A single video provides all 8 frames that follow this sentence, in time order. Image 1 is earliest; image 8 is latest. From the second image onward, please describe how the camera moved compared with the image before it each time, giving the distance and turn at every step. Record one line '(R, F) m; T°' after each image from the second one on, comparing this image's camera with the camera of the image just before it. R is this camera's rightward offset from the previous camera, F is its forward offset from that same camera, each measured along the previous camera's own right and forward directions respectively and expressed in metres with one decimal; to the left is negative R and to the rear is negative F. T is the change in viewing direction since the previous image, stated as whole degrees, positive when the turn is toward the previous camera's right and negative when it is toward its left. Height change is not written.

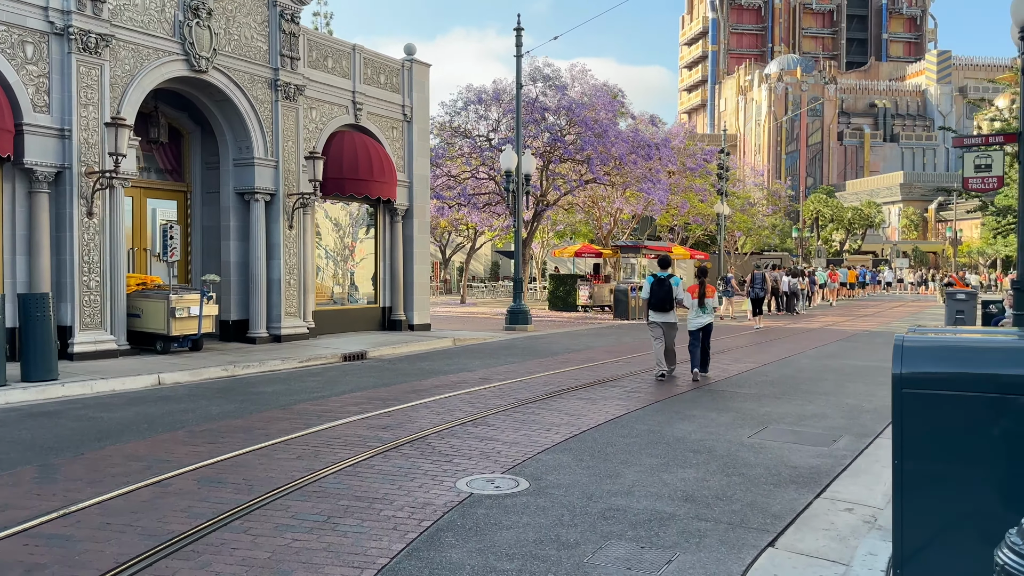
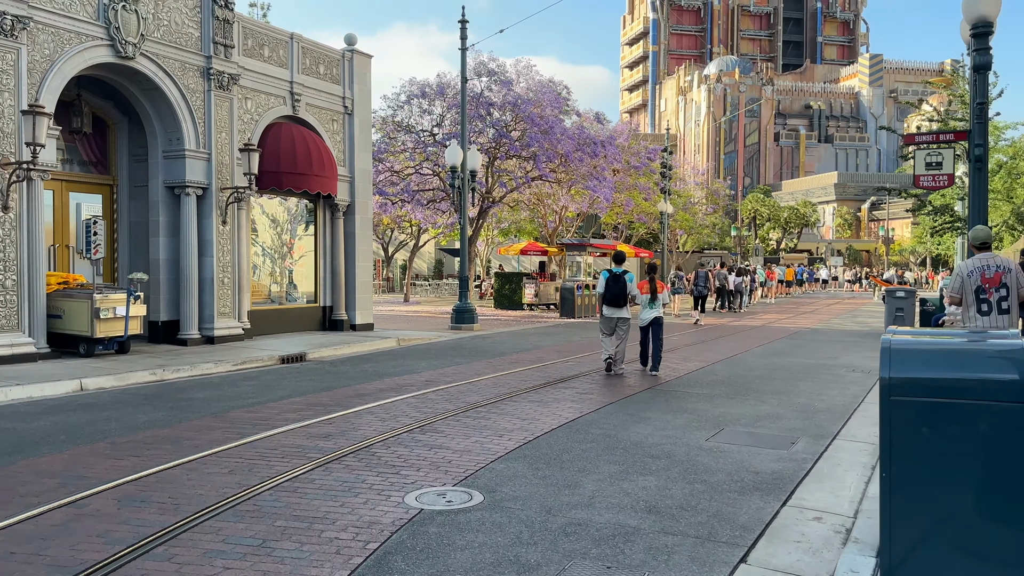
(-0.1, +0.4) m; +4°
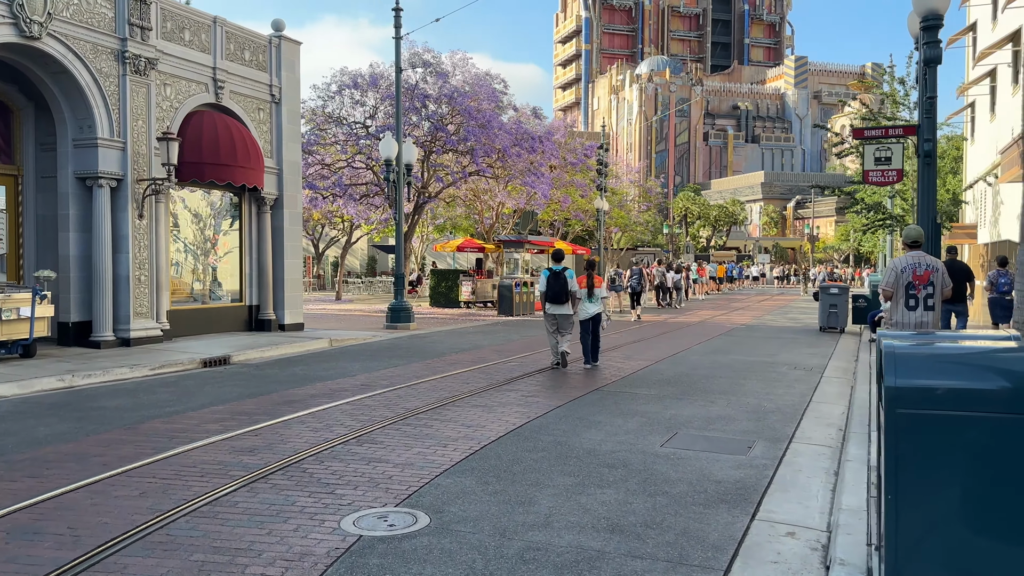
(-0.1, +0.5) m; +5°
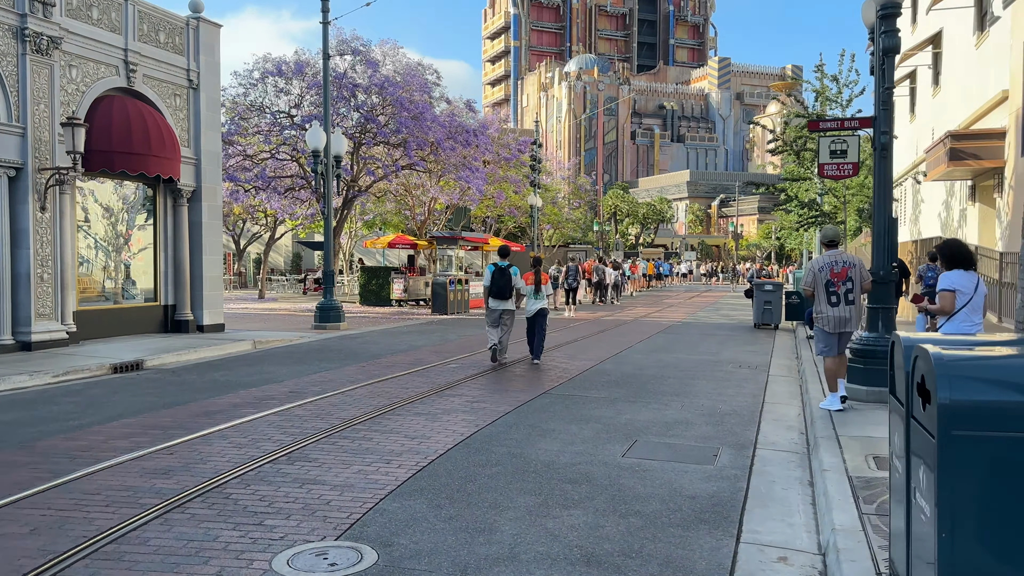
(-0.2, +0.6) m; +5°
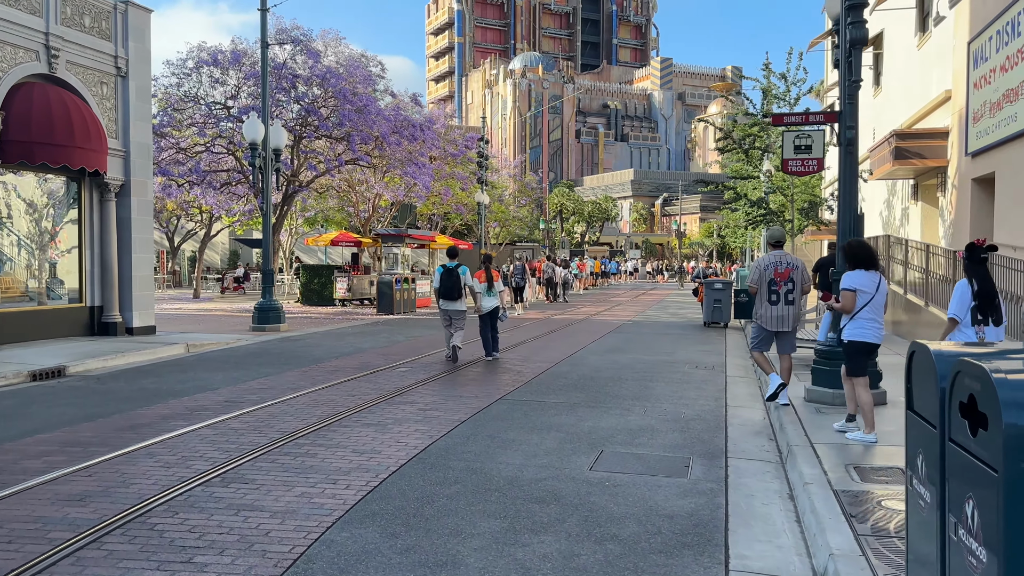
(-0.1, +0.5) m; +4°
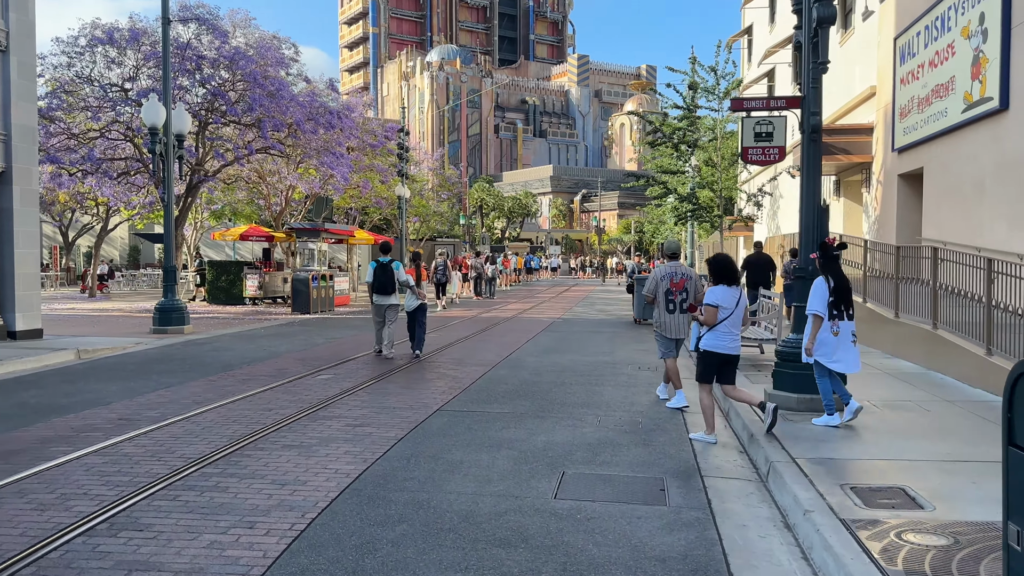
(-0.2, +0.9) m; +6°
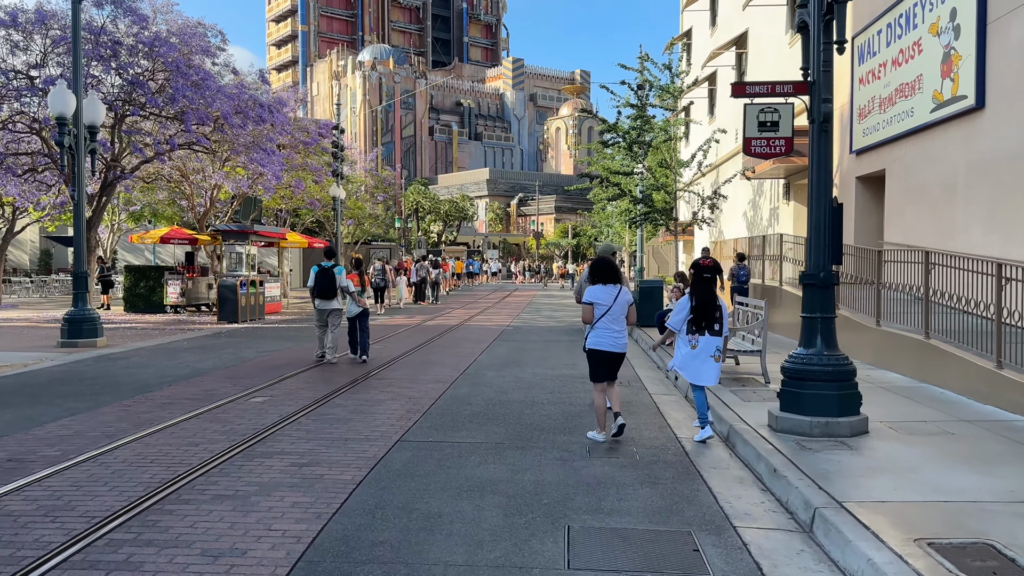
(-0.3, +1.1) m; +5°
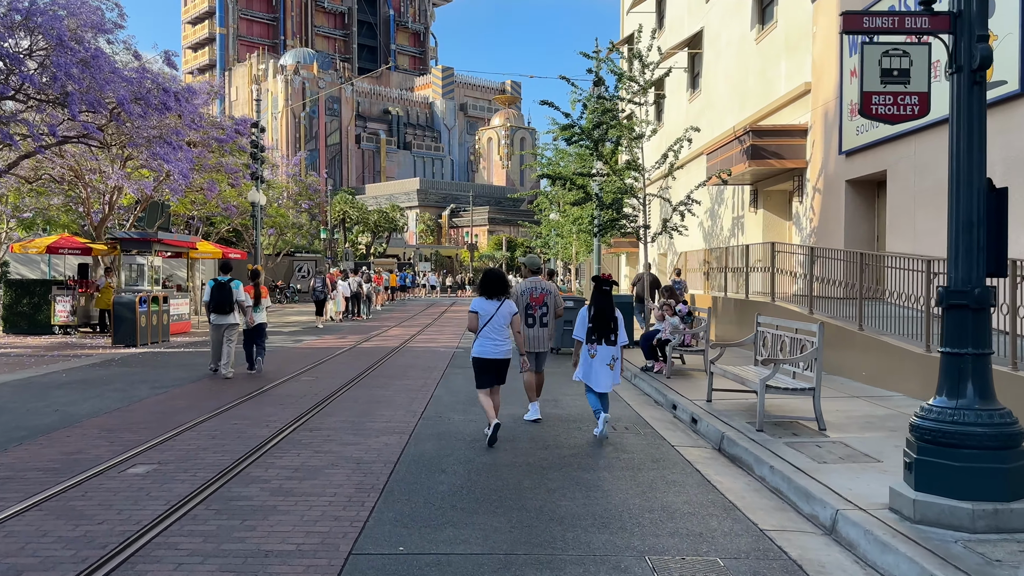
(-0.5, +2.4) m; +5°
